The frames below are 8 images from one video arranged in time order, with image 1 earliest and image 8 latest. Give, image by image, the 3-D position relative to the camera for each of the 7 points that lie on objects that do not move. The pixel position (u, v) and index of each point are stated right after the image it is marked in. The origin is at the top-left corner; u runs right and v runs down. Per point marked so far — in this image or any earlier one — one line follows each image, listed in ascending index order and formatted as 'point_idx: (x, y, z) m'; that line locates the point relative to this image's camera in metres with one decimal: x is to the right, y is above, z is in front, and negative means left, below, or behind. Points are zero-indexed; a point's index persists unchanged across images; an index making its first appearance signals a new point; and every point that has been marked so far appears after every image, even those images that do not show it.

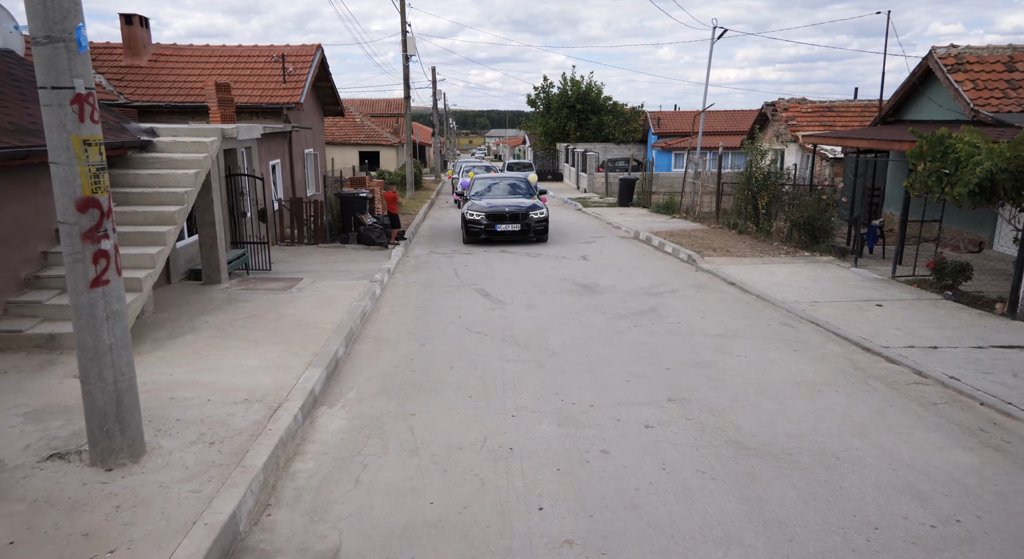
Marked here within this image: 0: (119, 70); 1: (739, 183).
0: (-9.2, +4.9, +14.8) m
1: (+5.8, +2.4, +16.5) m
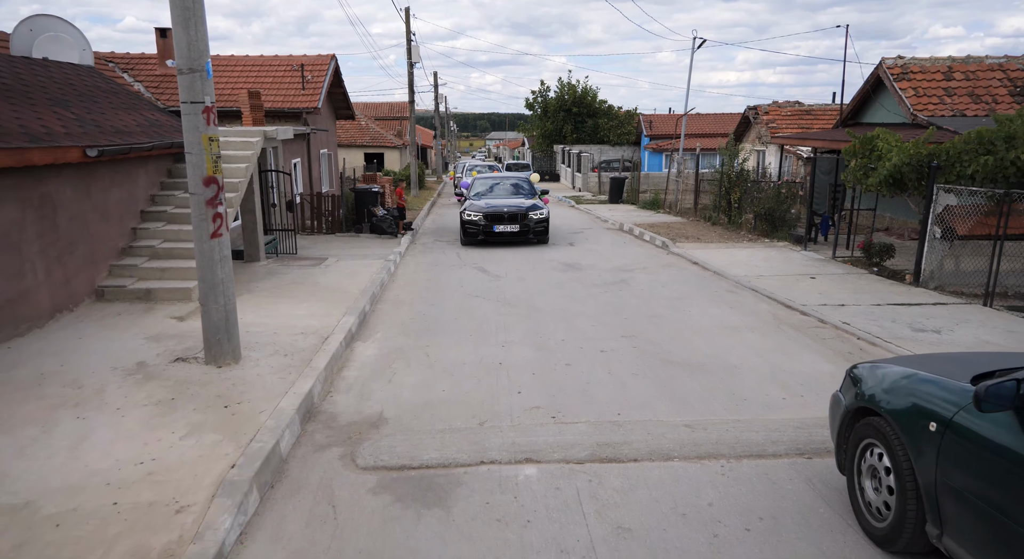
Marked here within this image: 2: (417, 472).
0: (-9.2, +5.2, +16.6) m
1: (+5.7, +2.8, +18.2) m
2: (-0.6, -1.2, +4.1) m
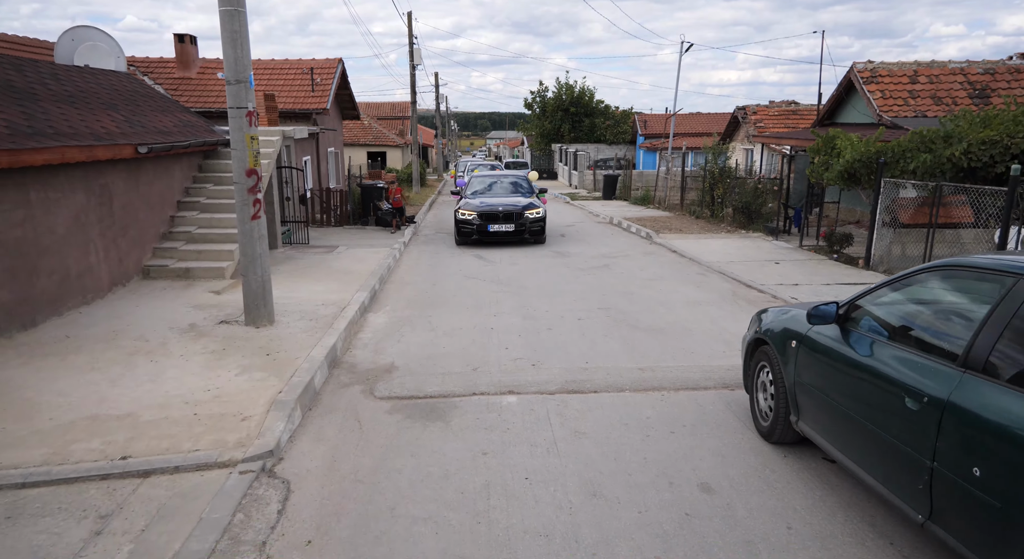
0: (-9.4, +5.5, +17.7) m
1: (+5.6, +3.1, +19.3) m
2: (-0.7, -1.0, +5.3) m
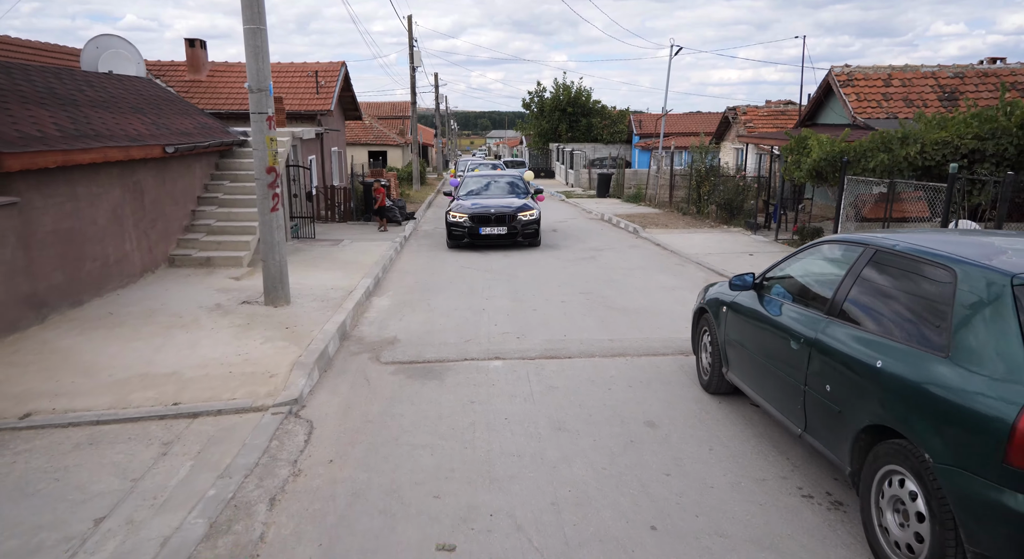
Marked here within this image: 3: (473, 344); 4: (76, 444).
0: (-9.5, +5.7, +18.6) m
1: (+5.4, +3.2, +20.1) m
2: (-0.9, -0.8, +6.1) m
3: (-0.4, -0.7, +6.7) m
4: (-3.0, -1.1, +4.4) m
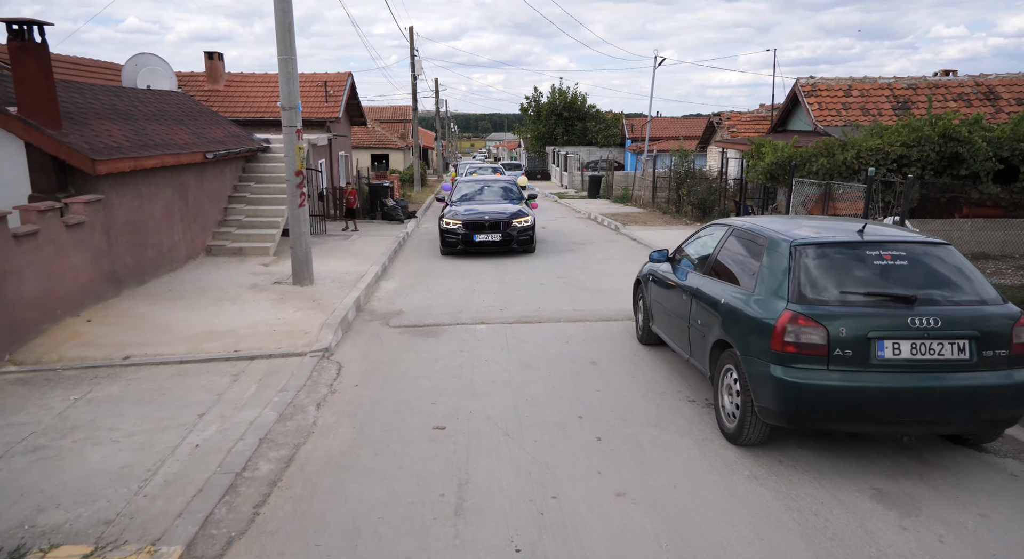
0: (-9.7, +5.9, +20.2) m
1: (+5.2, +3.4, +21.7) m
2: (-1.1, -0.6, +7.7) m
3: (-0.6, -0.4, +8.3) m
4: (-3.2, -0.9, +5.9) m
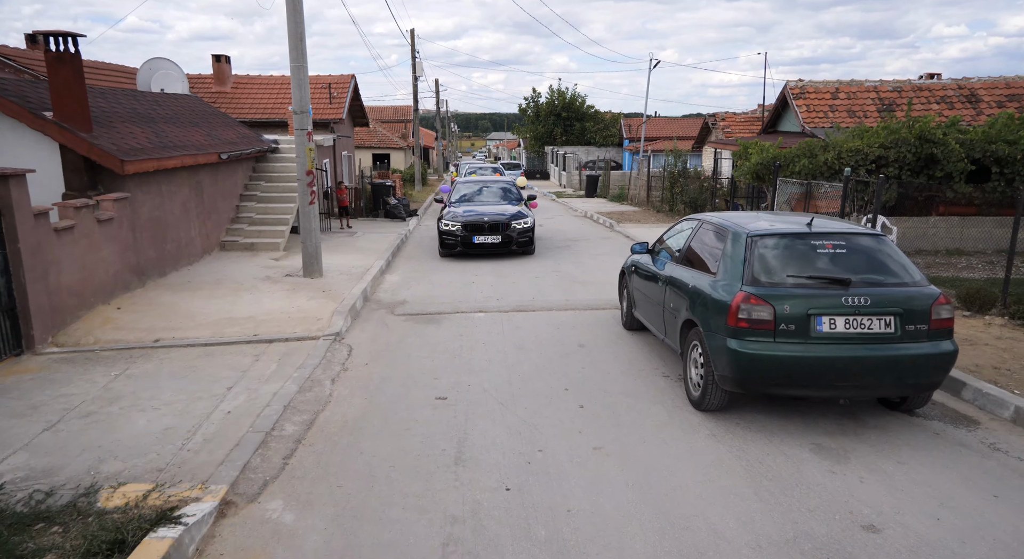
0: (-9.7, +6.0, +20.8) m
1: (+5.2, +3.5, +22.4) m
2: (-1.1, -0.5, +8.4) m
3: (-0.7, -0.3, +8.9) m
4: (-3.2, -0.8, +6.6) m
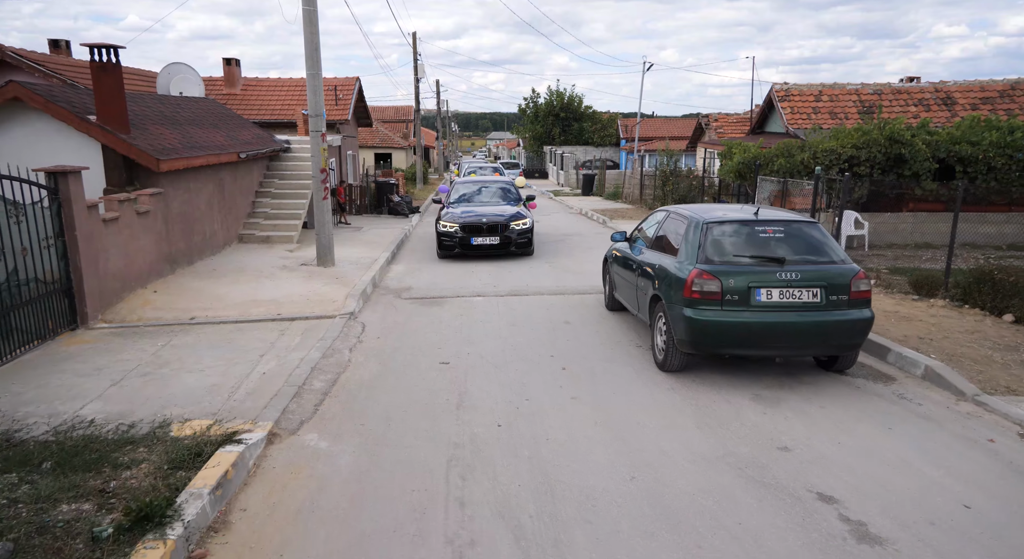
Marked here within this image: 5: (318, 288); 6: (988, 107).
0: (-9.8, +6.2, +21.7) m
1: (+5.1, +3.7, +23.3) m
2: (-1.2, -0.3, +9.3) m
3: (-0.7, -0.1, +9.8) m
4: (-3.3, -0.6, +7.5) m
5: (-2.8, -0.1, +9.3) m
6: (+13.5, +4.9, +18.2) m
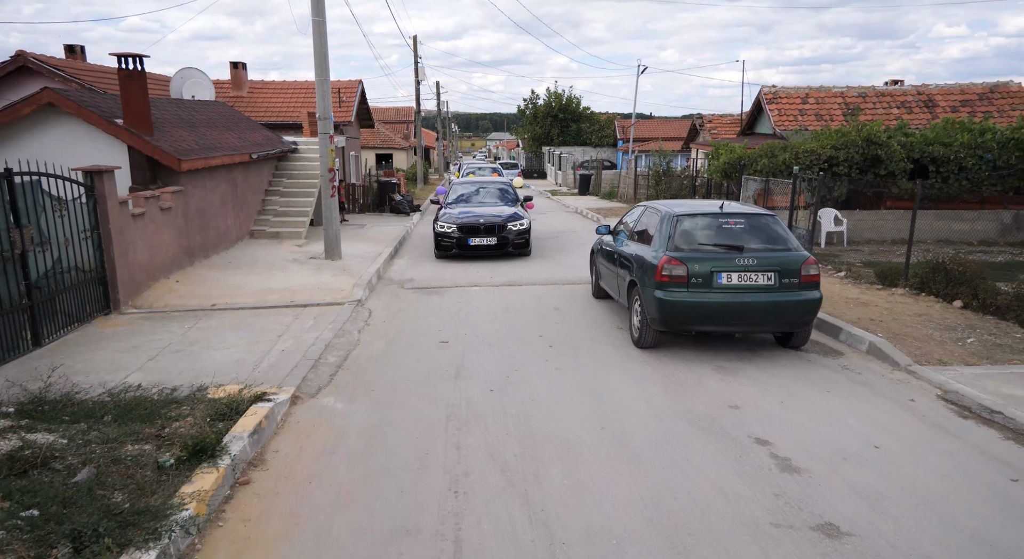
0: (-9.9, +6.3, +22.4) m
1: (+5.1, +3.9, +24.0) m
2: (-1.3, -0.2, +10.0) m
3: (-0.8, 0.0, +10.5) m
4: (-3.4, -0.5, +8.2) m
5: (-2.9, 0.0, +10.0) m
6: (+13.4, +5.0, +18.9) m
